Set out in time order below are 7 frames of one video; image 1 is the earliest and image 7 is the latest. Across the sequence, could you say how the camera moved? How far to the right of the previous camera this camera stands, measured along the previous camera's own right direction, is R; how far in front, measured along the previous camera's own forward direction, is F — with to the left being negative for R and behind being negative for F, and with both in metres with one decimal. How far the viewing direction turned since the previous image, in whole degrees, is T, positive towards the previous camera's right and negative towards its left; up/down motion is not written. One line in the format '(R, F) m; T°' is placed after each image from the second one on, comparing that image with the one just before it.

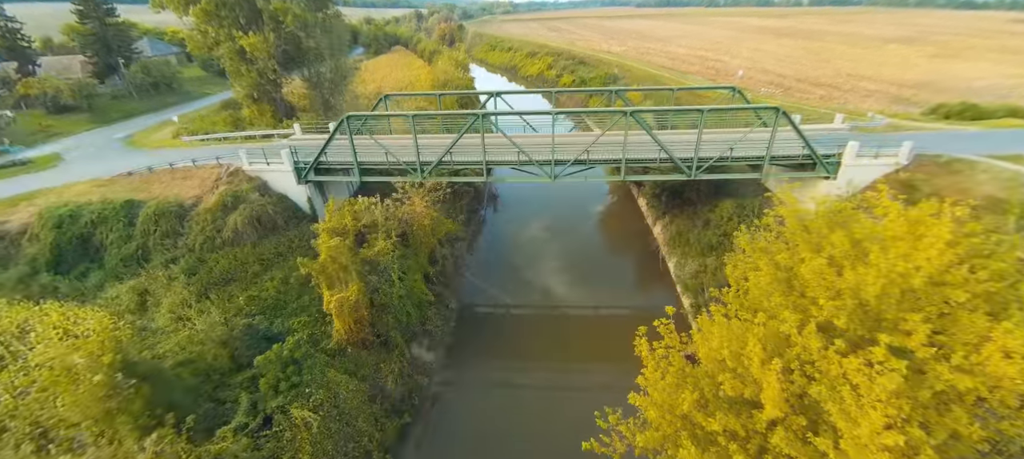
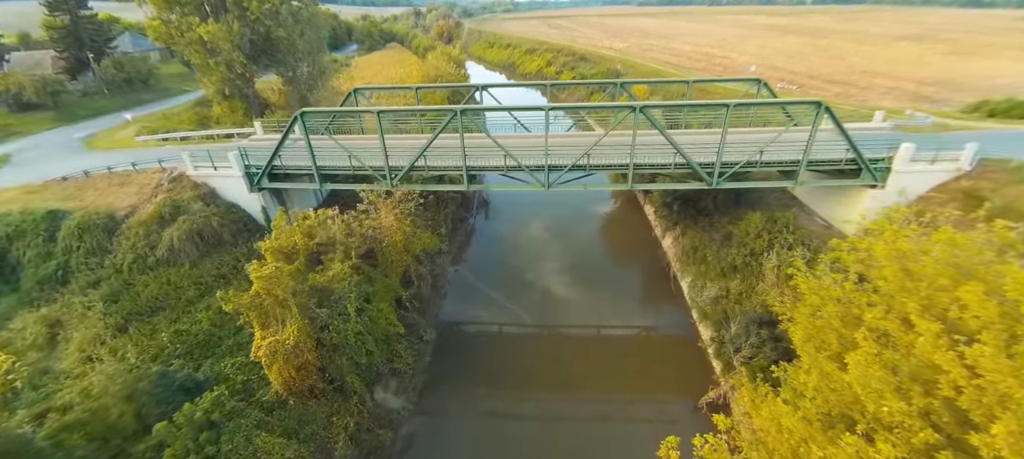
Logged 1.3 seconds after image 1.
(+0.6, +3.0) m; 0°
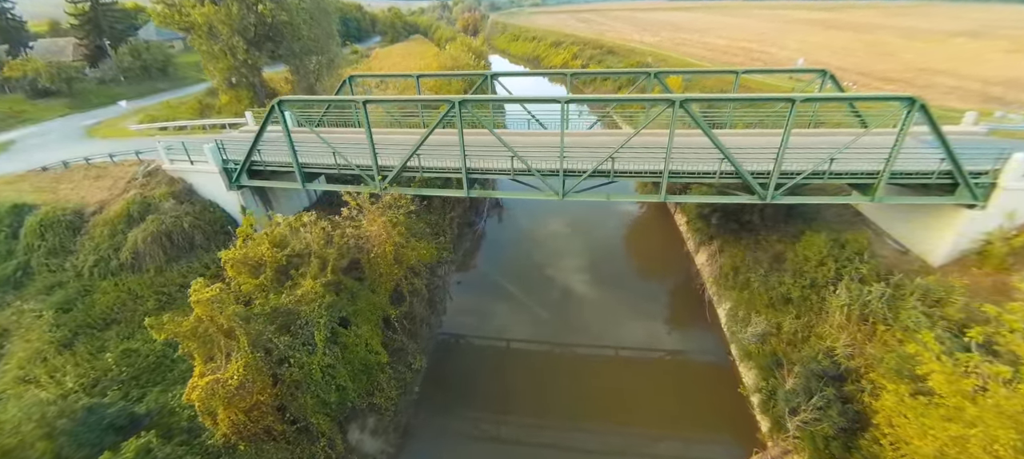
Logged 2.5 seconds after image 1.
(+0.5, +2.4) m; -3°
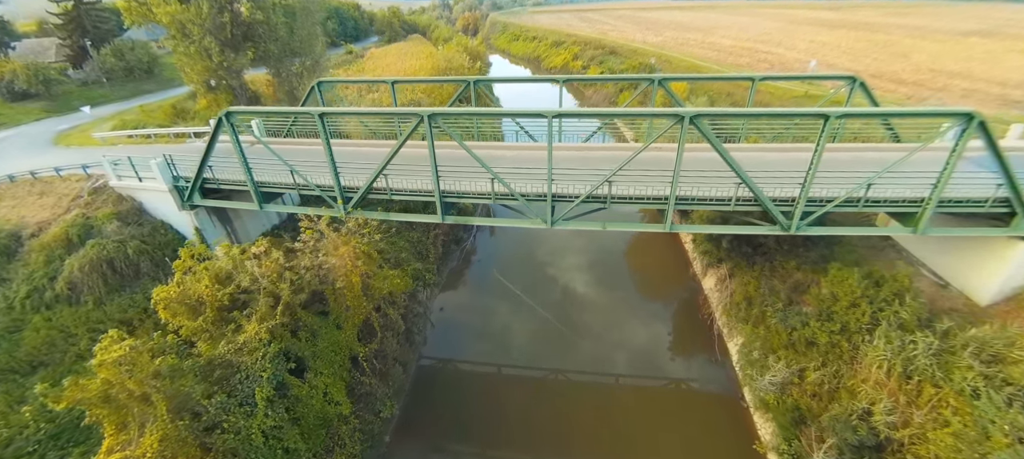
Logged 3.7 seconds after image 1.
(+0.6, +1.7) m; 0°
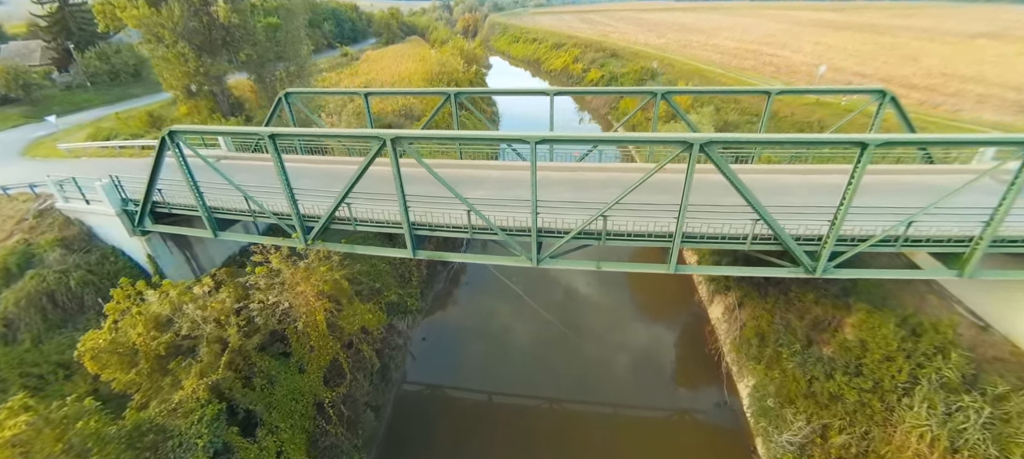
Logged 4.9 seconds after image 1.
(+0.5, +1.4) m; 0°
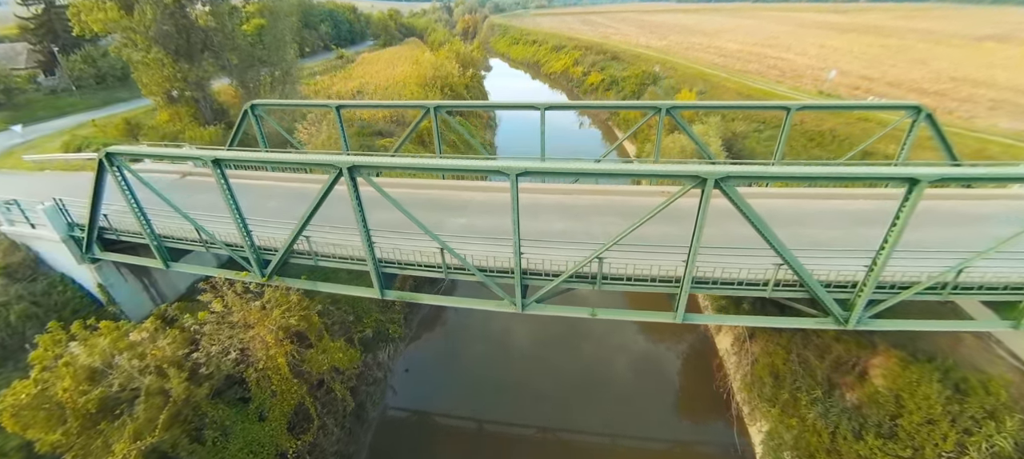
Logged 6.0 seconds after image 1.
(+0.4, +1.2) m; 0°
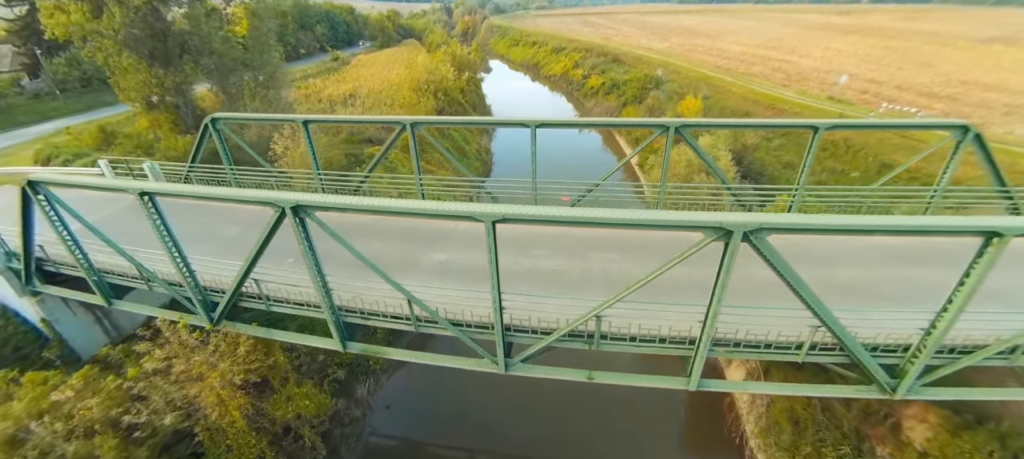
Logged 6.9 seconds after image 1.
(+0.3, +1.2) m; 0°
